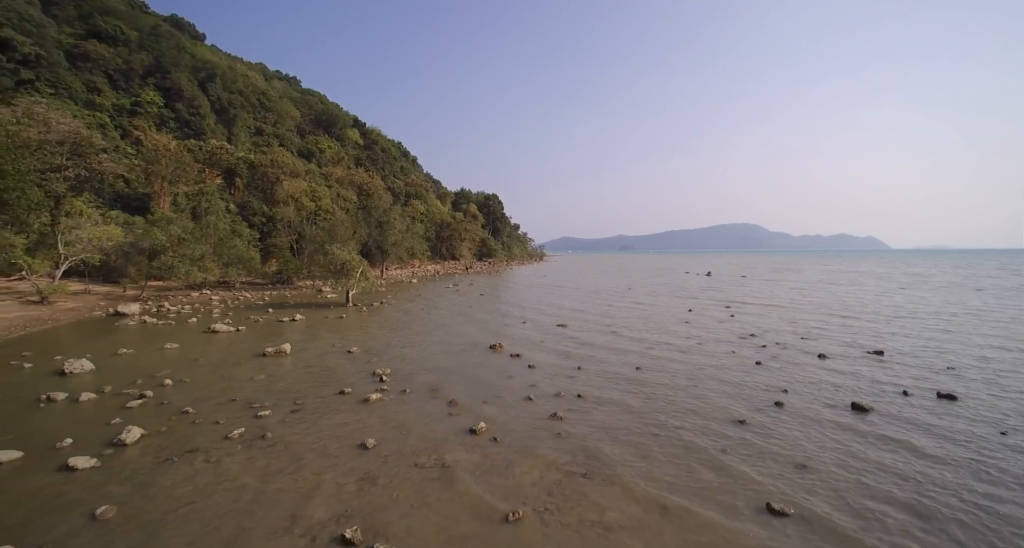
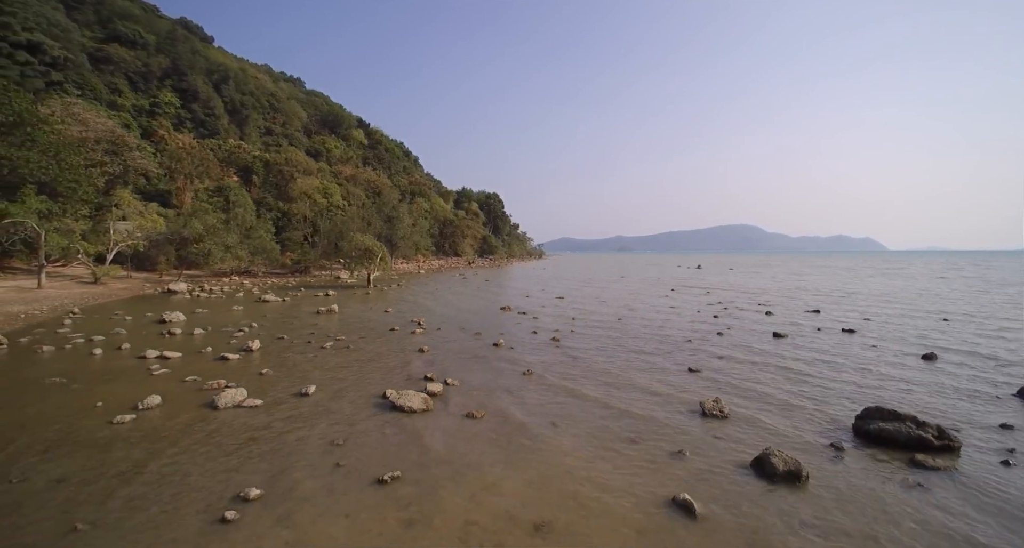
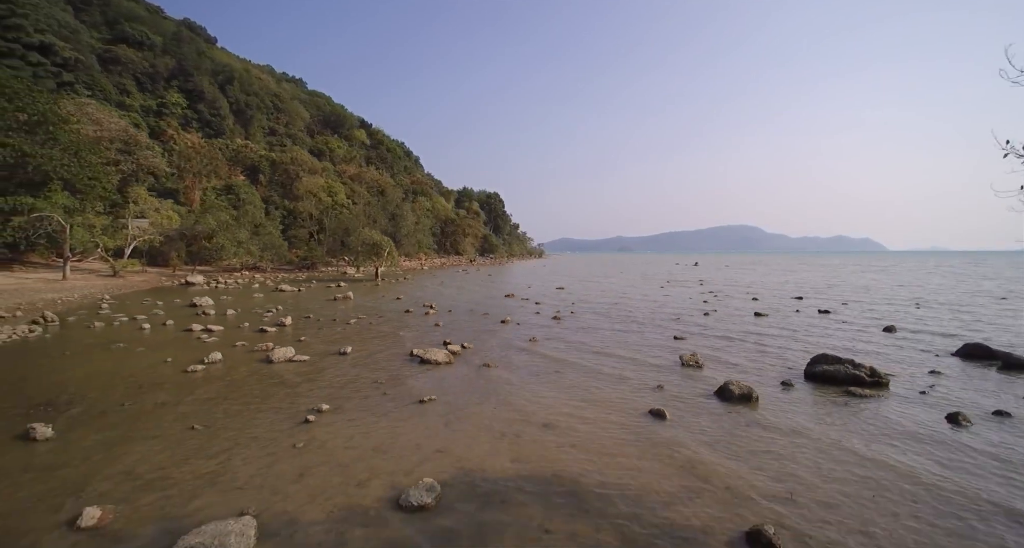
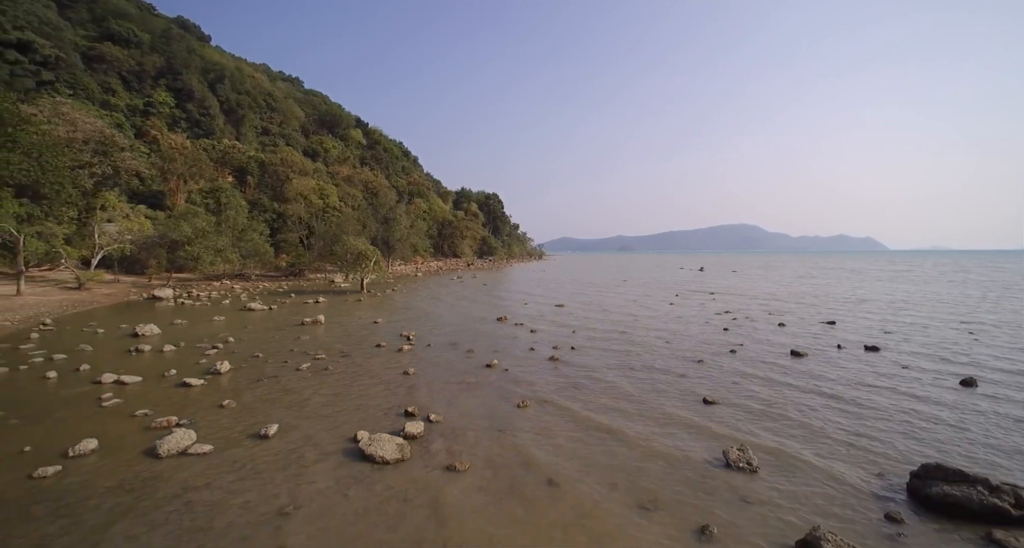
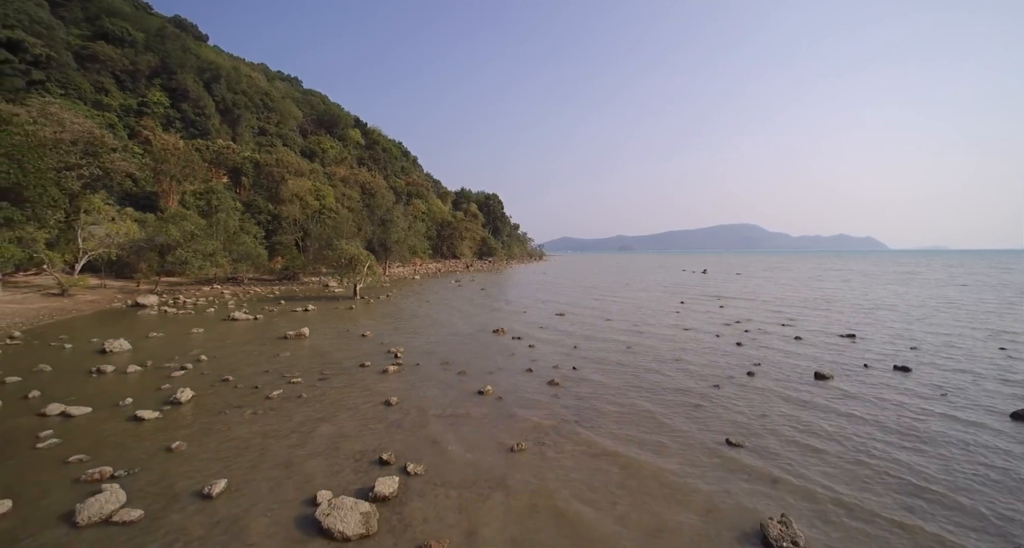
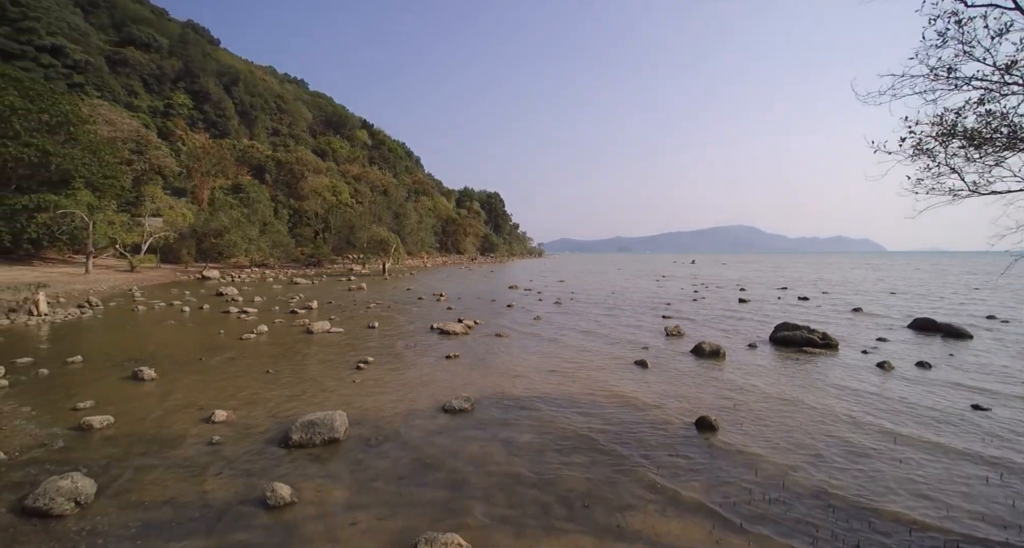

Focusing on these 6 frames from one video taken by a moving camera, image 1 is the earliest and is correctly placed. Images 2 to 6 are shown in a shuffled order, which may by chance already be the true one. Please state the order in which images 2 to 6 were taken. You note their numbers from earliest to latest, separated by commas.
5, 4, 2, 3, 6
